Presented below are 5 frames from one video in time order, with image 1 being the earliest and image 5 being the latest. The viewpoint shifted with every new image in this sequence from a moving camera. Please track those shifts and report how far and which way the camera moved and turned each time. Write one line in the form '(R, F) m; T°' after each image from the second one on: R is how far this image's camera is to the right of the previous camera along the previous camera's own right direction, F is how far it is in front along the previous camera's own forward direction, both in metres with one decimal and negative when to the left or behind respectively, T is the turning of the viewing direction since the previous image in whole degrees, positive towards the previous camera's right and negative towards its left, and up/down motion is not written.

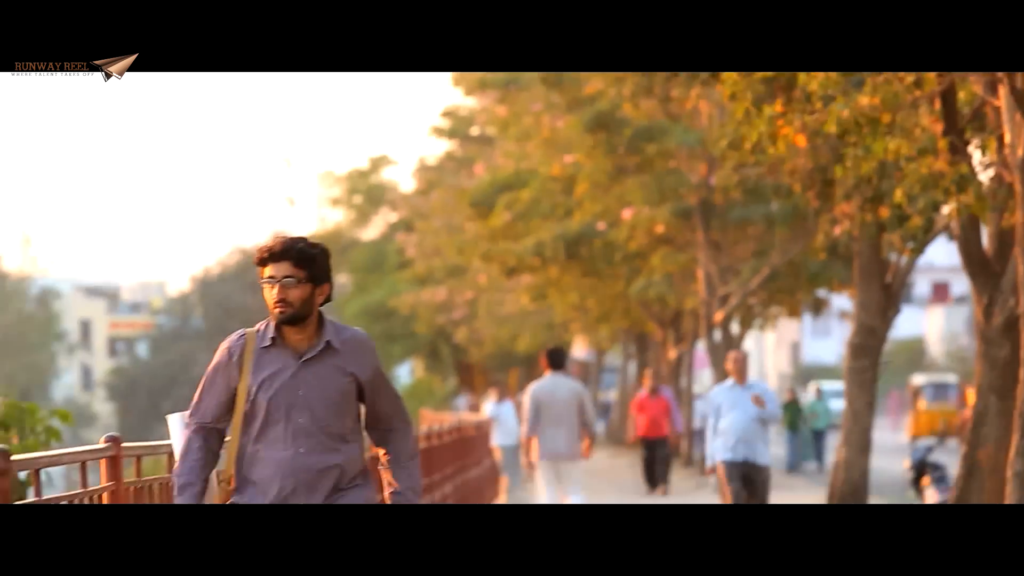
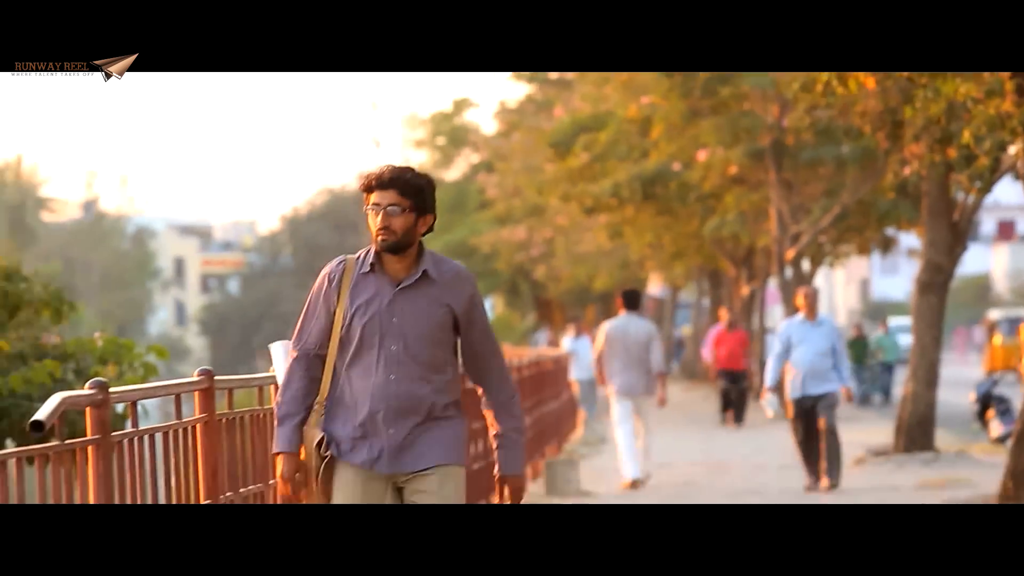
(0.0, -0.4) m; -3°
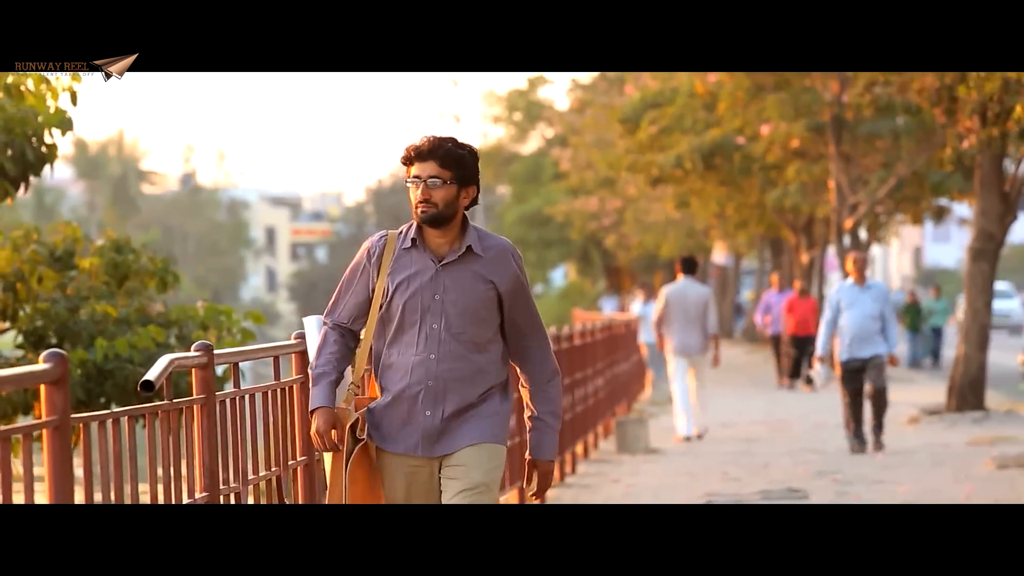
(0.0, -0.7) m; -3°
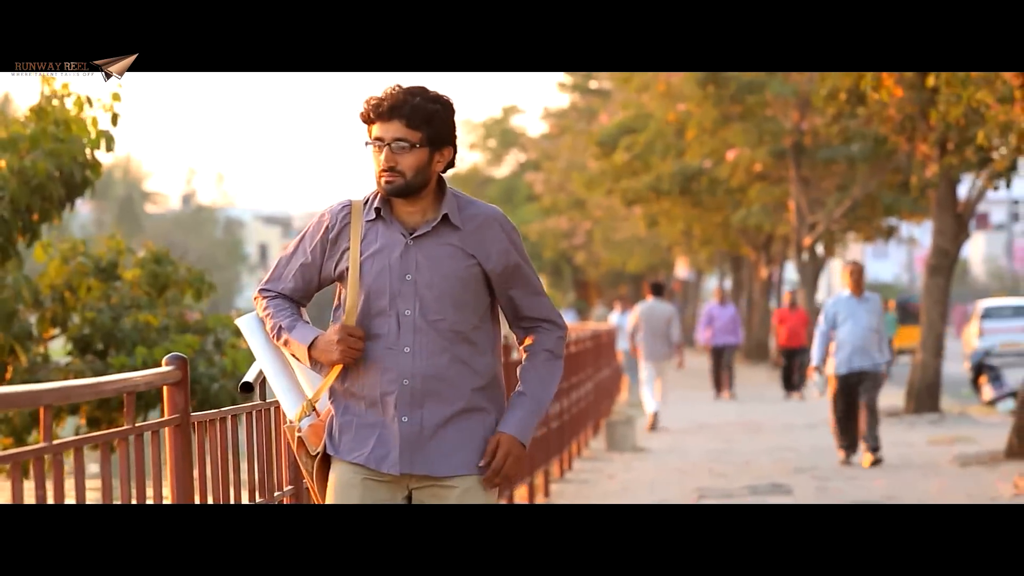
(-1.4, -0.9) m; +6°
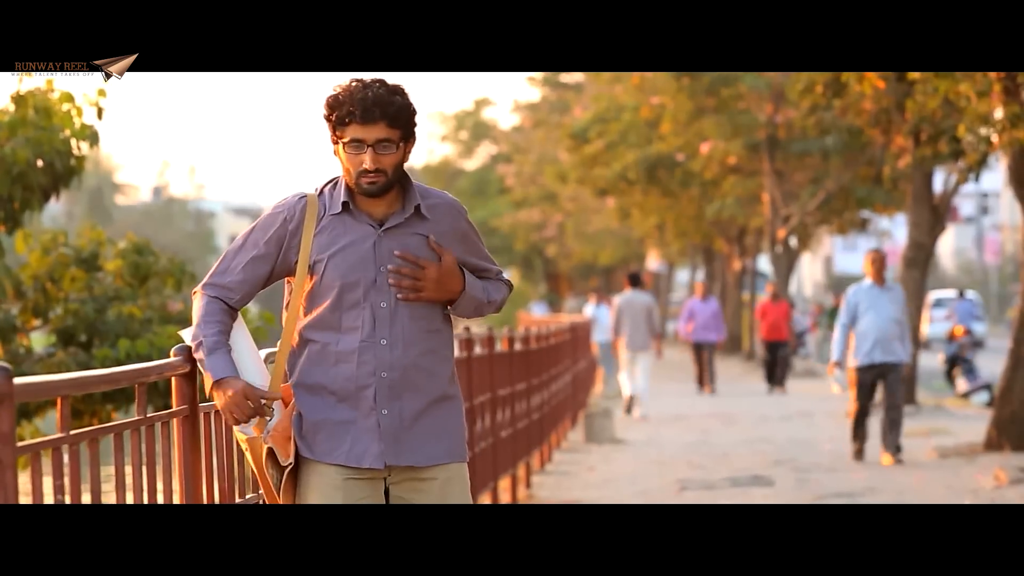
(-0.4, 0.0) m; +3°
